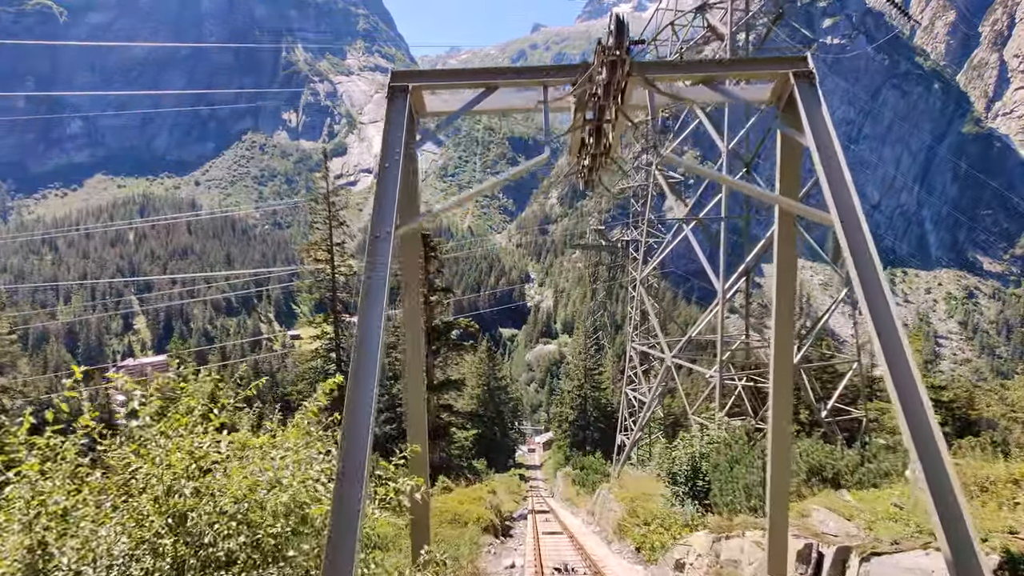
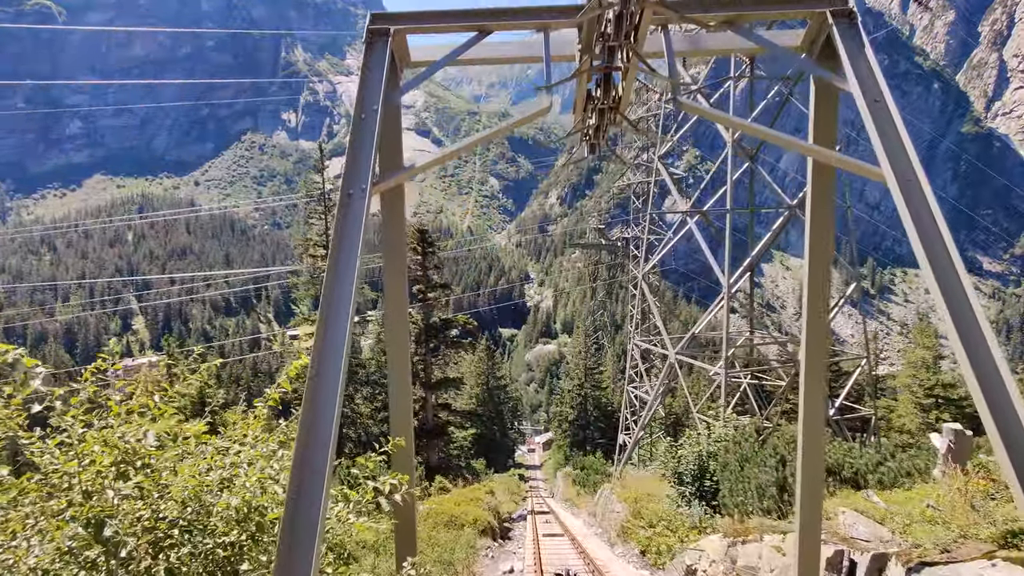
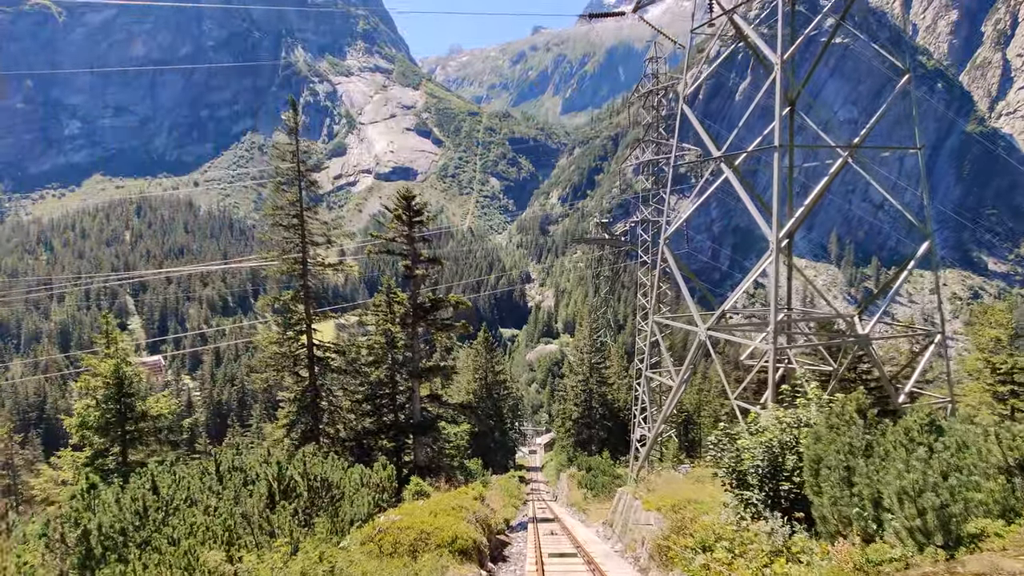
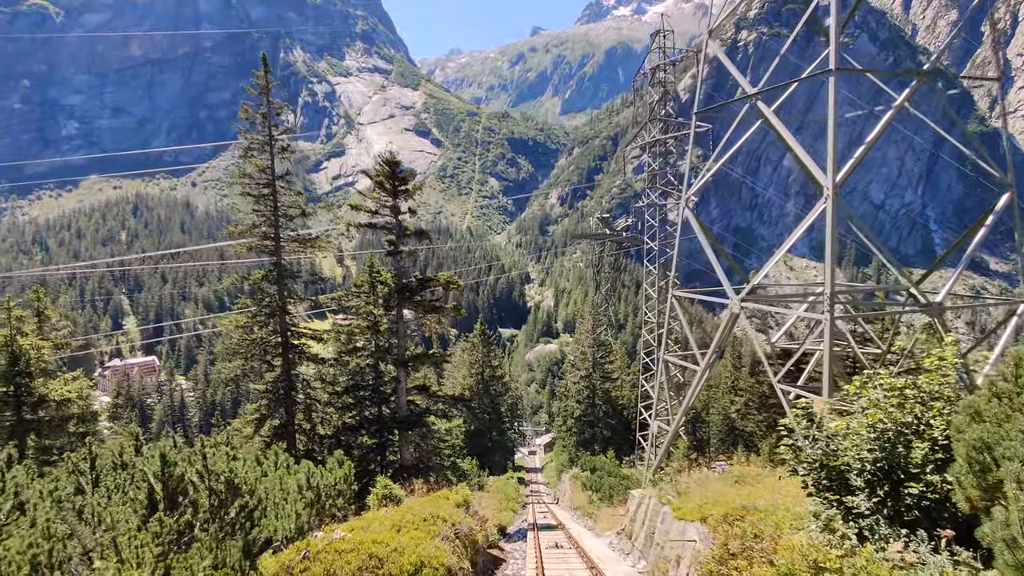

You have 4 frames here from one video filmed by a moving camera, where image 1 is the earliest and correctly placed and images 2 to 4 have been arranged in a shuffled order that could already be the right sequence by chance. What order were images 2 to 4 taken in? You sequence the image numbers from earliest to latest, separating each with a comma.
2, 3, 4
